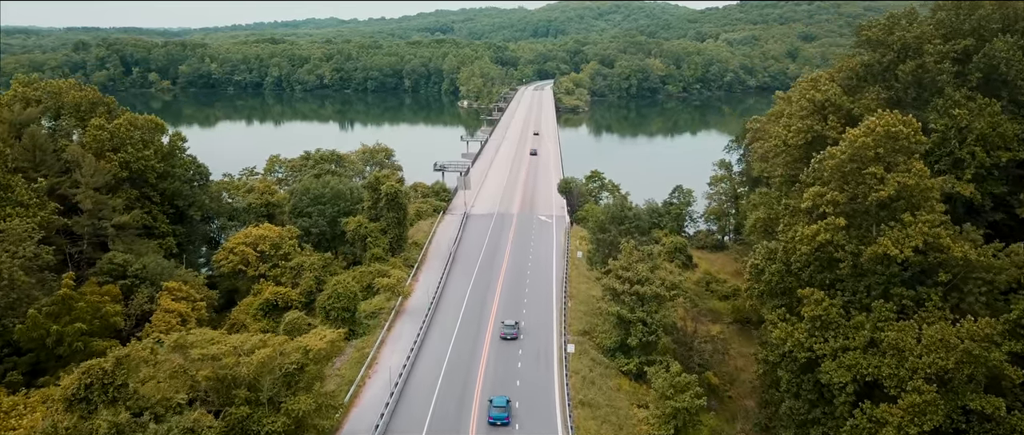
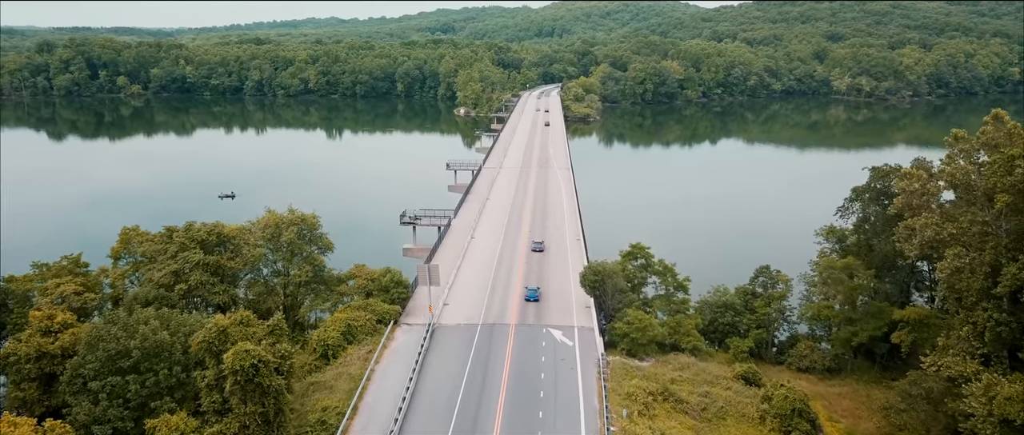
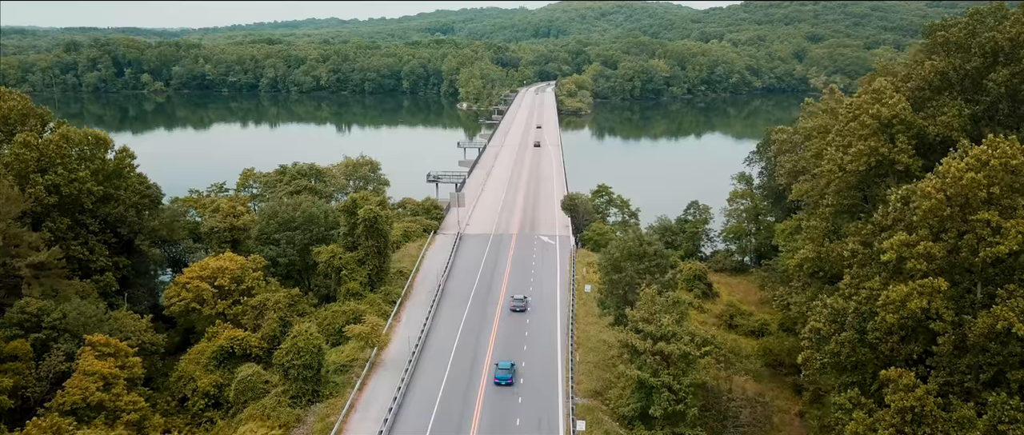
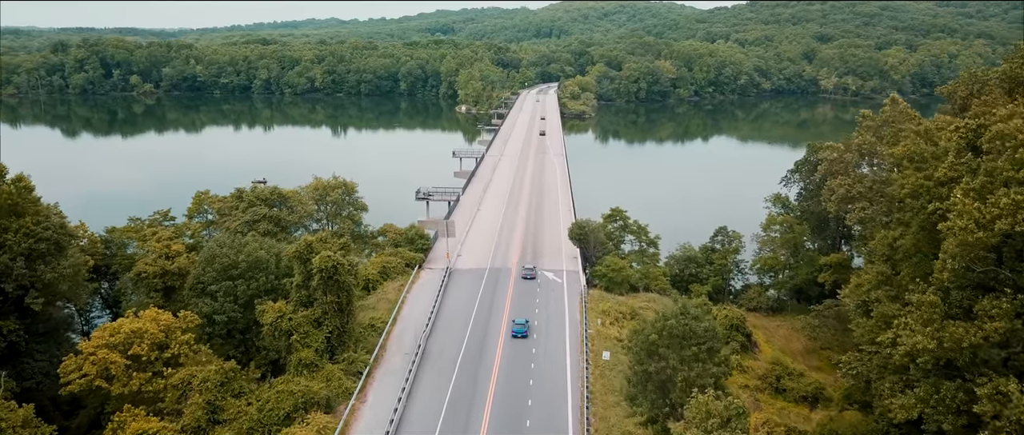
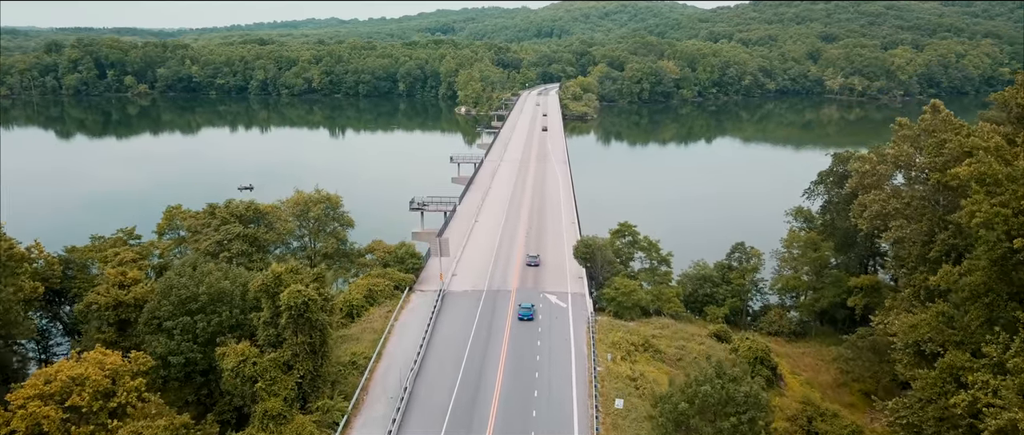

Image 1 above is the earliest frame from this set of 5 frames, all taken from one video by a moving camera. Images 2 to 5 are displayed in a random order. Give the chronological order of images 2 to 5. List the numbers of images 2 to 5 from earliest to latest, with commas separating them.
3, 4, 5, 2
